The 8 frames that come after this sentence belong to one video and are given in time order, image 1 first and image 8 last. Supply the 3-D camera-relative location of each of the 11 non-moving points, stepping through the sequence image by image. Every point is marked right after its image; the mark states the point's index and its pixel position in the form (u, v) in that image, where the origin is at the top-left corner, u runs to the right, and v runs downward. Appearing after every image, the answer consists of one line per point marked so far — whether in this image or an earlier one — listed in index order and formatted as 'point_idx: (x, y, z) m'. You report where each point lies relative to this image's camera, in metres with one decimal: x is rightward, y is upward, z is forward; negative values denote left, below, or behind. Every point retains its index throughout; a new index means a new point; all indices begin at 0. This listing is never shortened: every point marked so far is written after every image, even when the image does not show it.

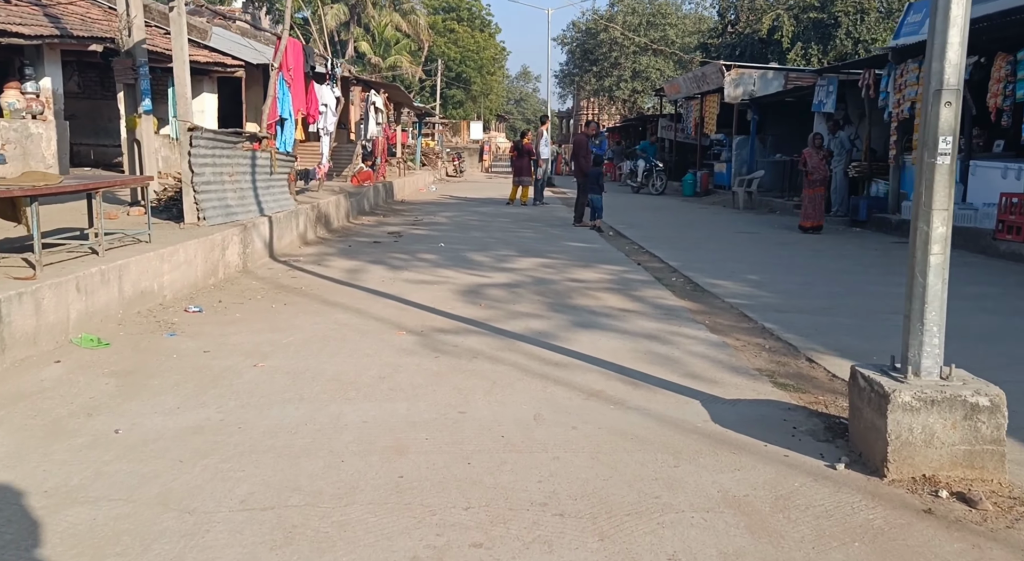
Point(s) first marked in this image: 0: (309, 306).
0: (-1.6, -0.2, +7.3) m
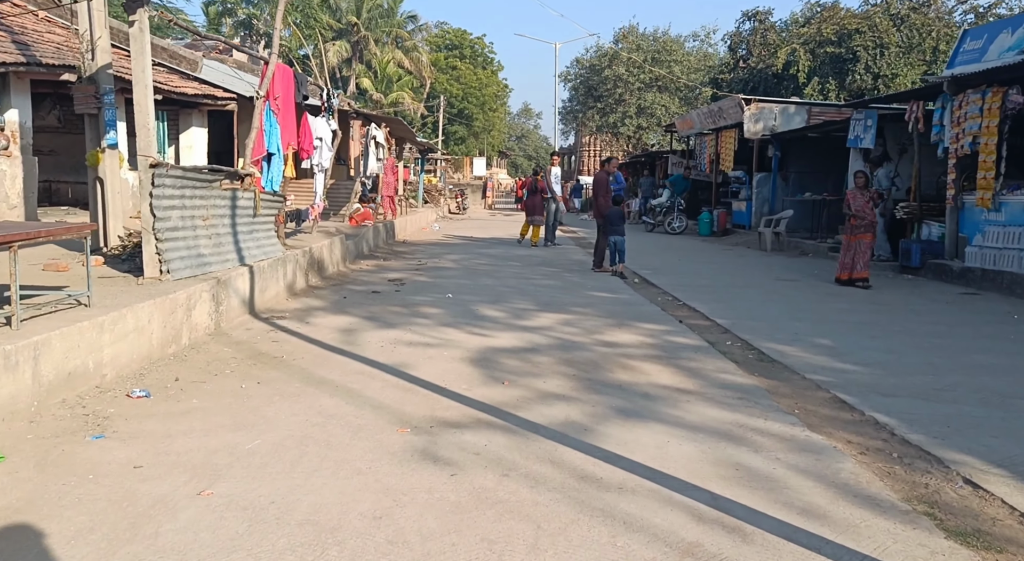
0: (-1.4, -0.7, +5.9) m
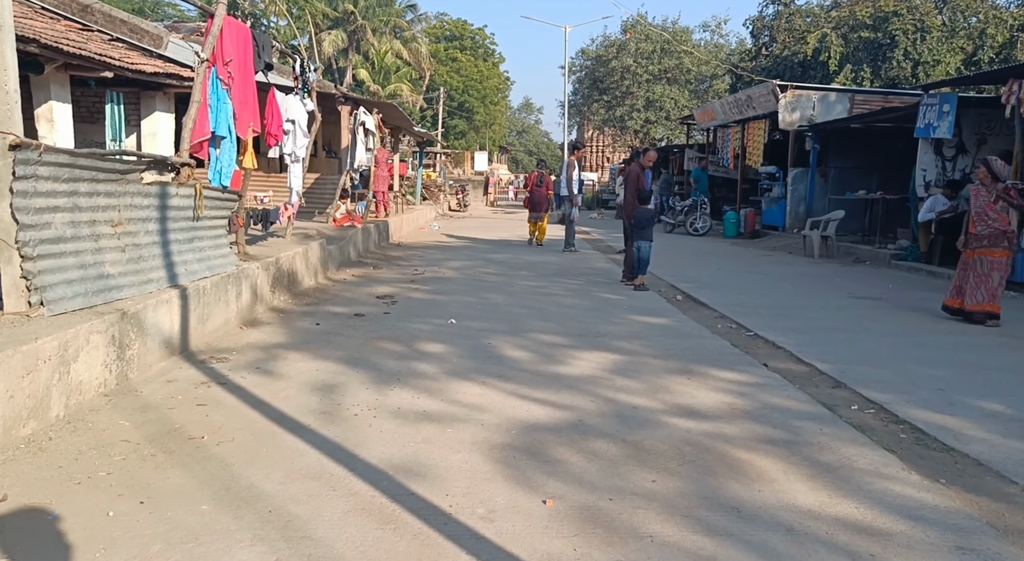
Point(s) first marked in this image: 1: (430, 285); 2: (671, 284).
0: (-1.2, -0.9, +3.5) m
1: (-1.0, -0.1, +11.4) m
2: (+2.0, -0.1, +11.9) m
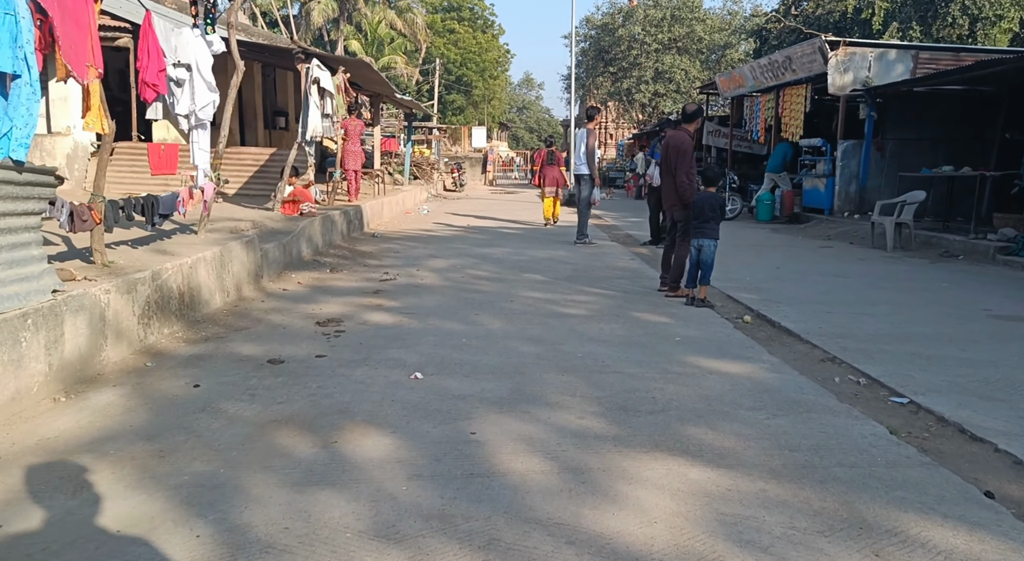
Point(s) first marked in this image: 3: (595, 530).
0: (-1.2, -1.1, +0.4) m
1: (-1.0, -0.2, +8.3) m
2: (+2.0, -0.1, +8.8) m
3: (+0.3, -0.8, +3.1) m
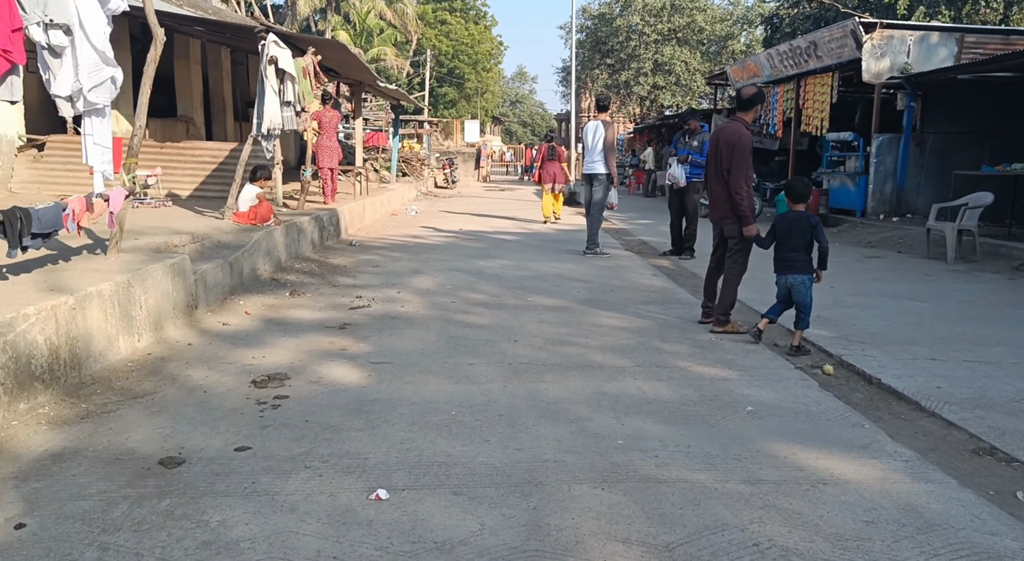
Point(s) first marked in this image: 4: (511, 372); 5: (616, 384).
0: (-1.1, -1.4, -1.4) m
1: (-1.0, -0.4, +6.4) m
2: (+2.0, -0.4, +7.0) m
3: (+0.3, -1.1, +1.2) m
4: (0.0, -0.5, +5.5) m
5: (+0.6, -0.6, +5.2) m
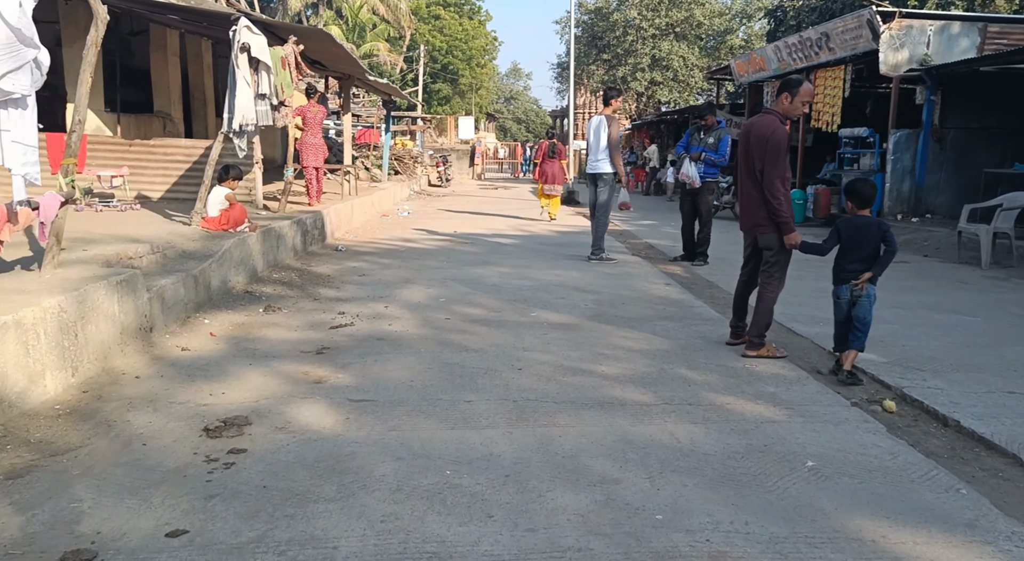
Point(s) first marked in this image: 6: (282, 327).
0: (-1.1, -1.6, -2.3) m
1: (-1.0, -0.5, +5.5) m
2: (+2.1, -0.5, +6.1) m
3: (+0.4, -1.2, +0.3) m
4: (0.0, -0.6, +4.6) m
5: (+0.6, -0.7, +4.3) m
6: (-1.7, -0.3, +6.9) m
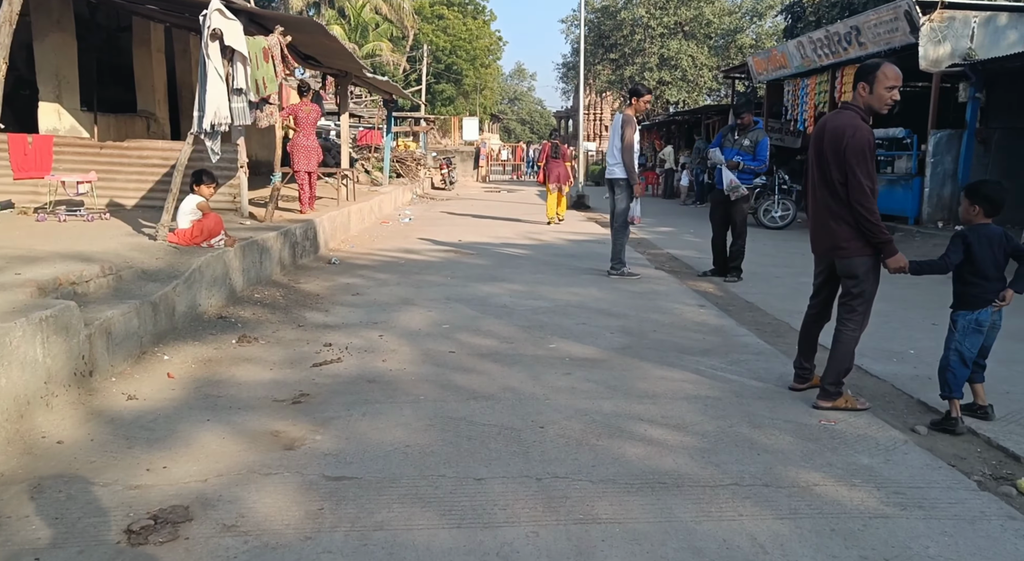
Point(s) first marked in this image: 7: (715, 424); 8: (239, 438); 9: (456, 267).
0: (-1.0, -1.7, -3.4) m
1: (-0.9, -0.7, +4.4) m
2: (+2.2, -0.6, +5.0) m
3: (+0.5, -1.4, -0.8) m
4: (+0.1, -0.8, +3.5) m
5: (+0.7, -0.9, +3.2) m
6: (-1.6, -0.5, +5.8) m
7: (+1.0, -0.7, +4.5) m
8: (-1.3, -0.7, +4.3) m
9: (-0.6, +0.2, +10.4) m
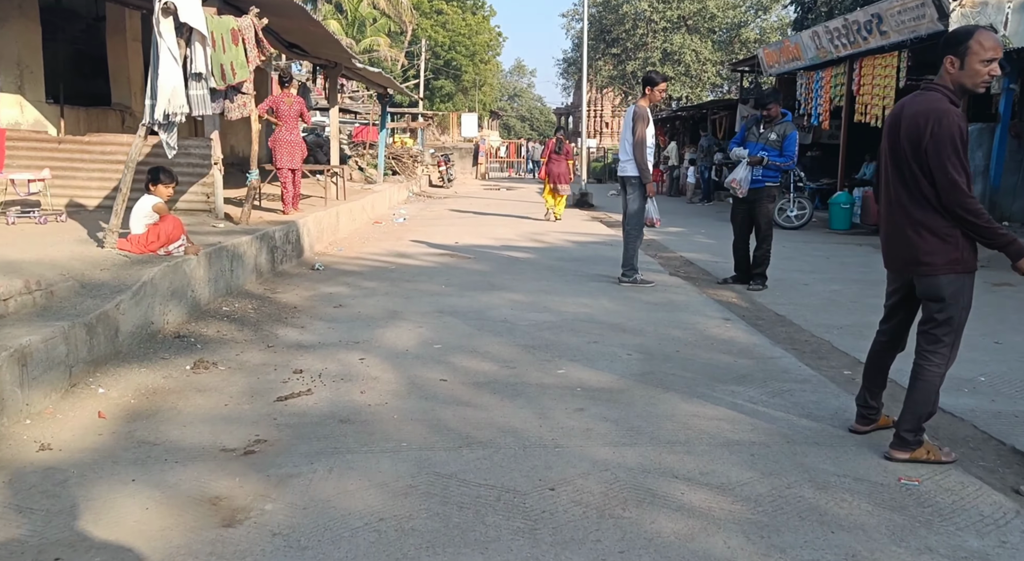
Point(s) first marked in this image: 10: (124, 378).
0: (-1.0, -1.9, -4.4) m
1: (-0.8, -0.8, +3.5) m
2: (+2.2, -0.7, +4.0) m
3: (+0.5, -1.5, -1.7) m
4: (+0.1, -0.9, +2.6) m
5: (+0.7, -1.0, +2.3) m
6: (-1.6, -0.6, +4.9) m
7: (+1.0, -0.8, +3.6) m
8: (-1.3, -0.8, +3.4) m
9: (-0.6, +0.1, +9.5) m
10: (-2.1, -0.5, +5.1) m
